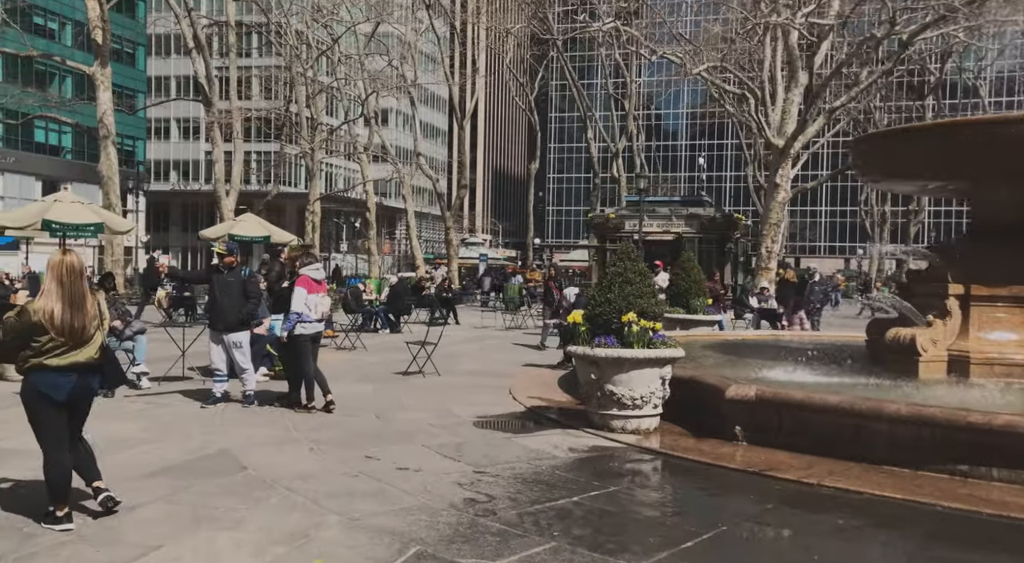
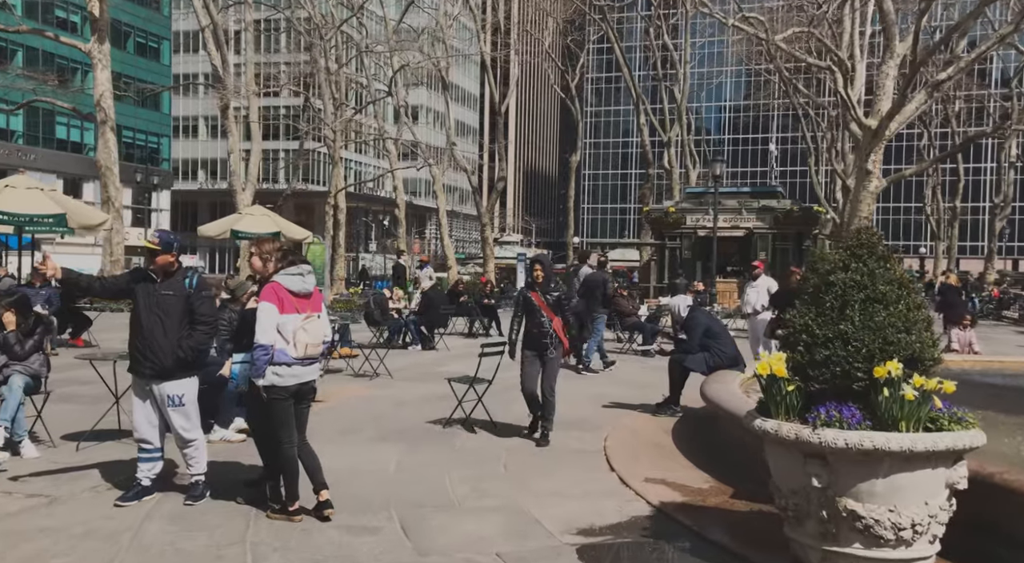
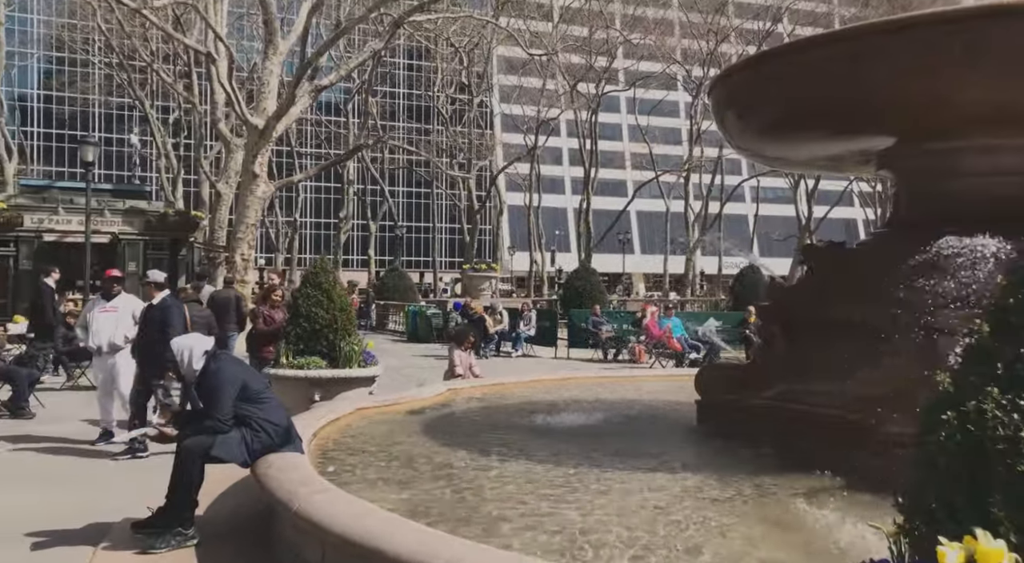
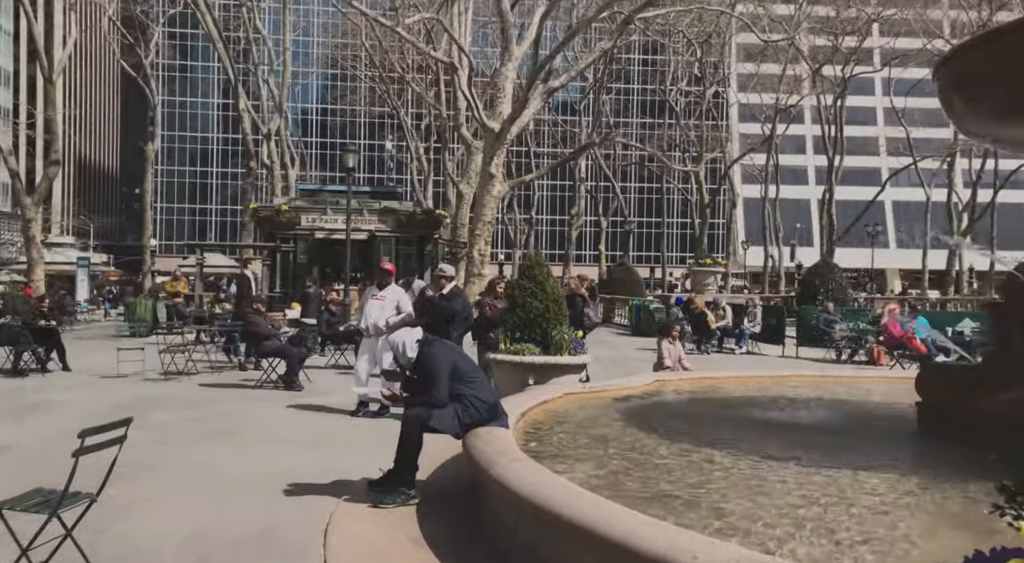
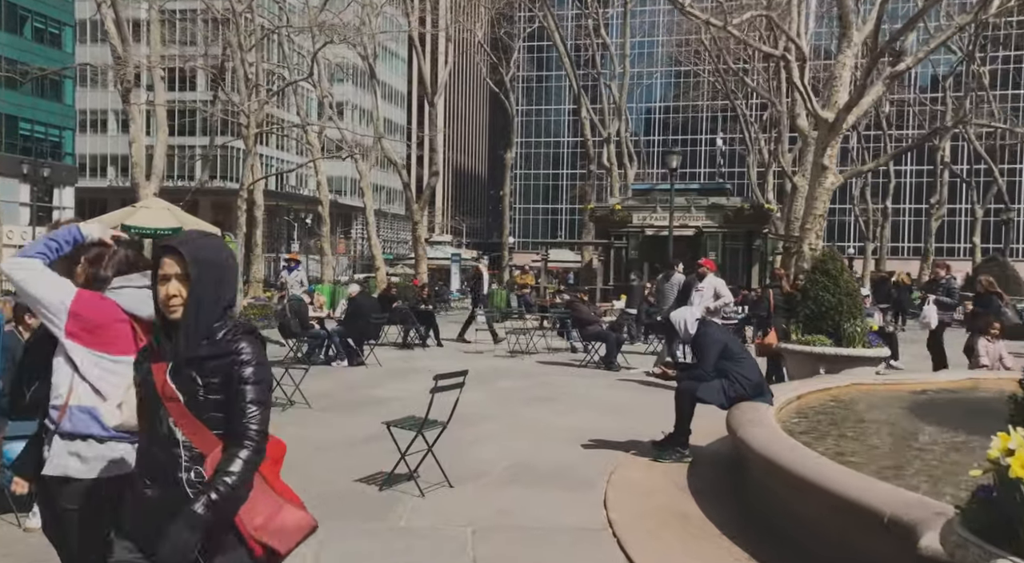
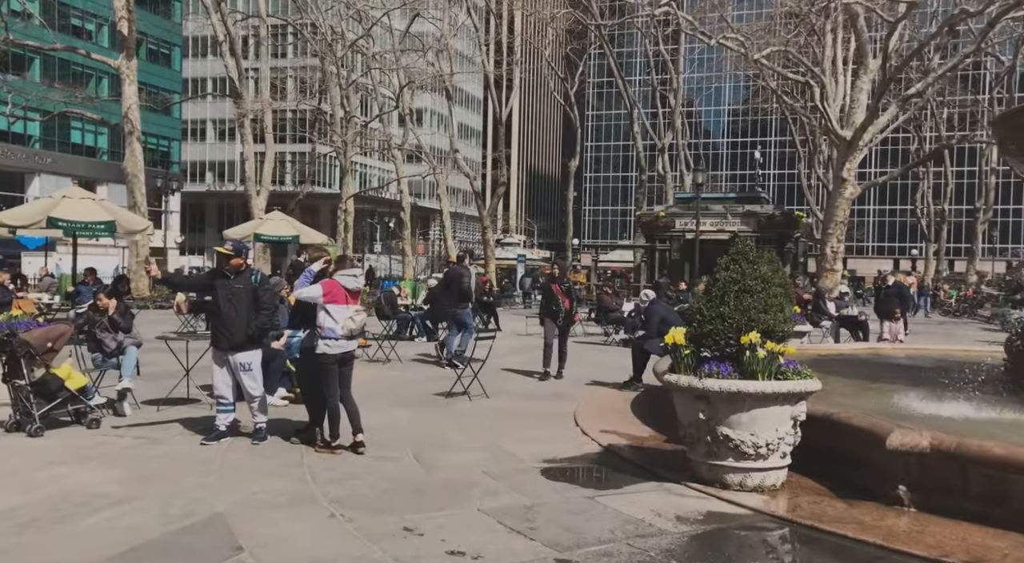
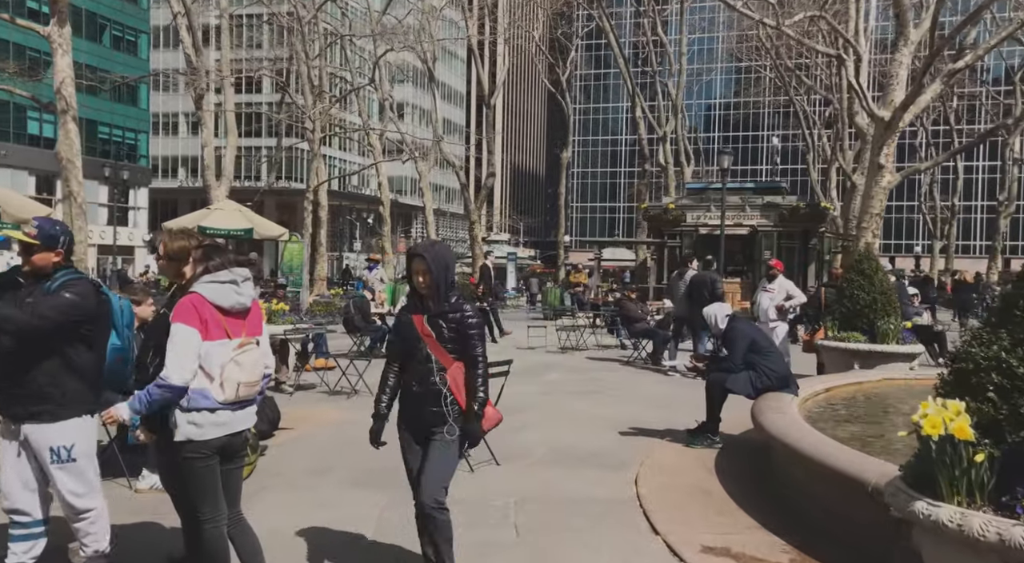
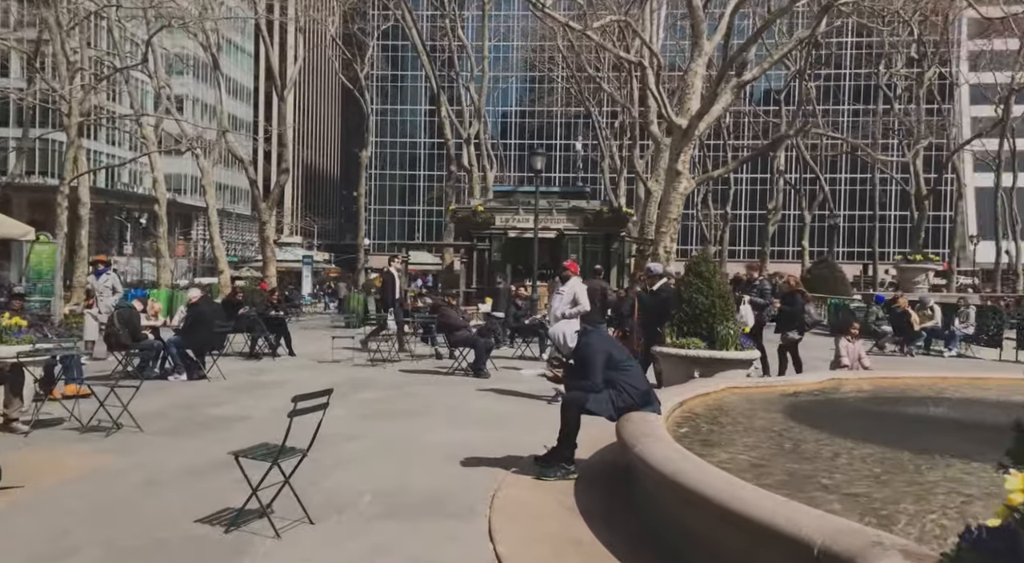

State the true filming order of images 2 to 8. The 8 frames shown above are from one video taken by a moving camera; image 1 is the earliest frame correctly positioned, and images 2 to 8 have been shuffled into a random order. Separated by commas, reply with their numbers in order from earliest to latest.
6, 2, 7, 5, 8, 4, 3
